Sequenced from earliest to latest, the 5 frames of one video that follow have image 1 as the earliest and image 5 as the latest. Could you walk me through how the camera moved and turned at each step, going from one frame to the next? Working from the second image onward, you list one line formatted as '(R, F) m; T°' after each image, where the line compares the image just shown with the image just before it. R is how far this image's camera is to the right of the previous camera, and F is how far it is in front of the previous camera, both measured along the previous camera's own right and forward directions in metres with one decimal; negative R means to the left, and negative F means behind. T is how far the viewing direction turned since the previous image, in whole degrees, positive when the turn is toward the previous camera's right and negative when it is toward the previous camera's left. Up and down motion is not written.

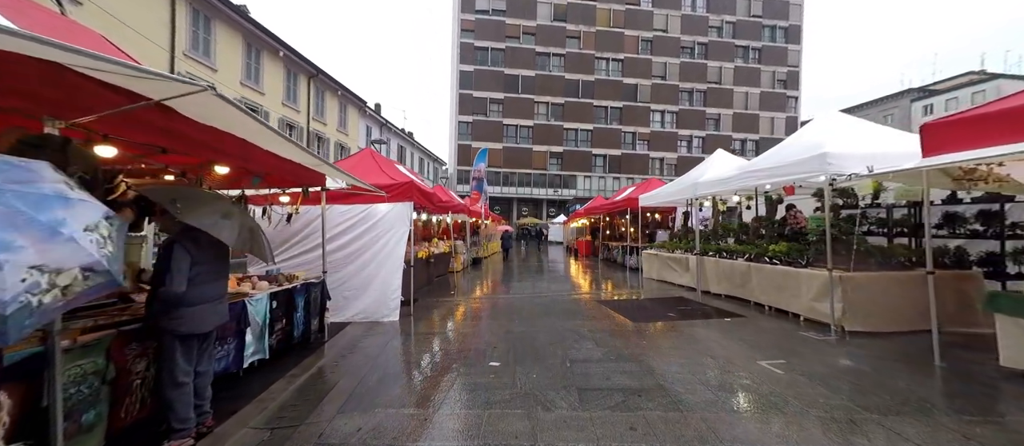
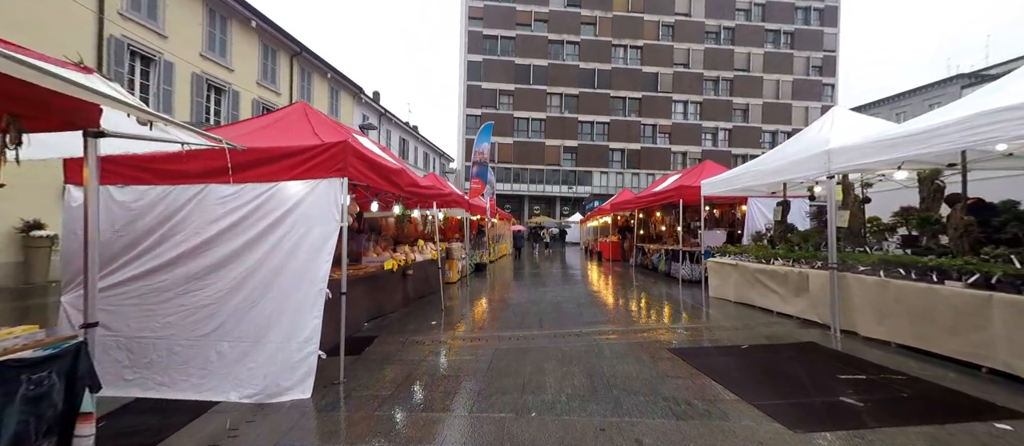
(0.0, +3.0) m; -2°
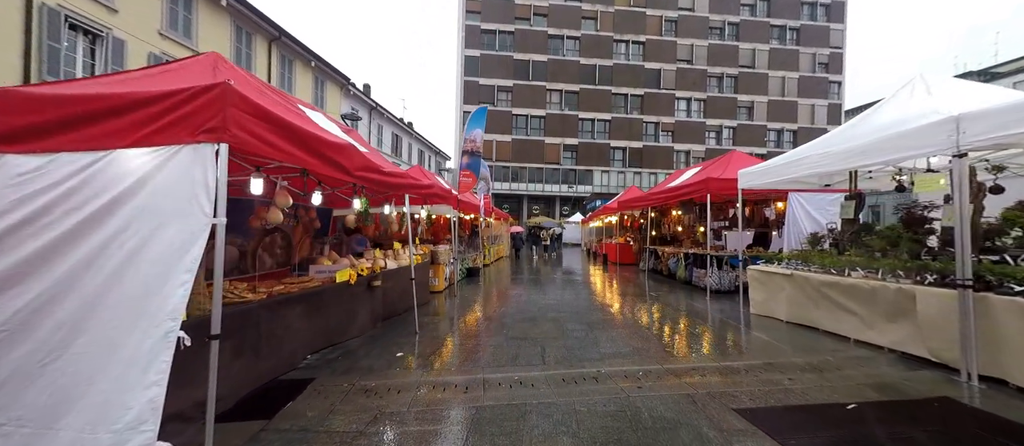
(+0.1, +1.5) m; 0°
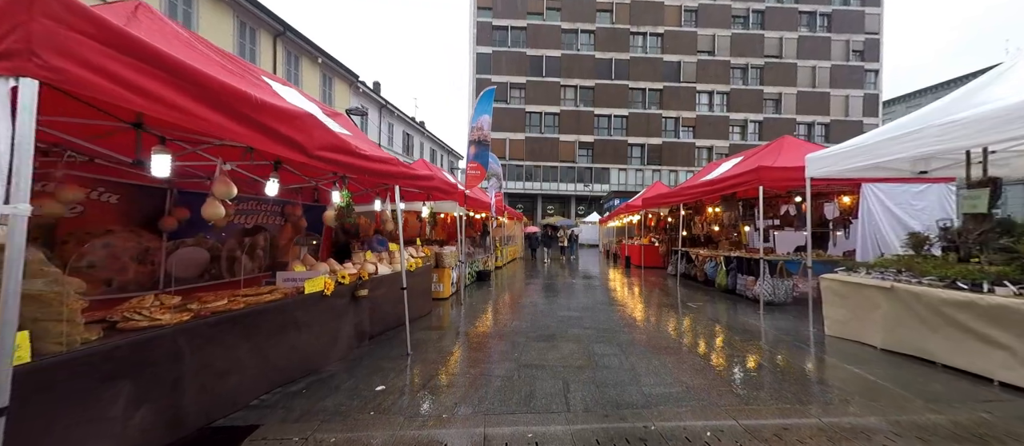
(0.0, +1.1) m; -2°
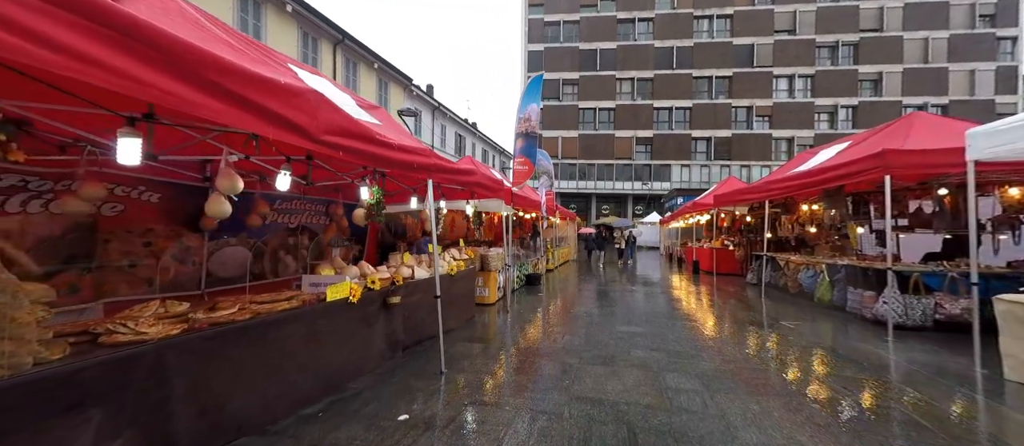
(0.0, +0.7) m; -9°
